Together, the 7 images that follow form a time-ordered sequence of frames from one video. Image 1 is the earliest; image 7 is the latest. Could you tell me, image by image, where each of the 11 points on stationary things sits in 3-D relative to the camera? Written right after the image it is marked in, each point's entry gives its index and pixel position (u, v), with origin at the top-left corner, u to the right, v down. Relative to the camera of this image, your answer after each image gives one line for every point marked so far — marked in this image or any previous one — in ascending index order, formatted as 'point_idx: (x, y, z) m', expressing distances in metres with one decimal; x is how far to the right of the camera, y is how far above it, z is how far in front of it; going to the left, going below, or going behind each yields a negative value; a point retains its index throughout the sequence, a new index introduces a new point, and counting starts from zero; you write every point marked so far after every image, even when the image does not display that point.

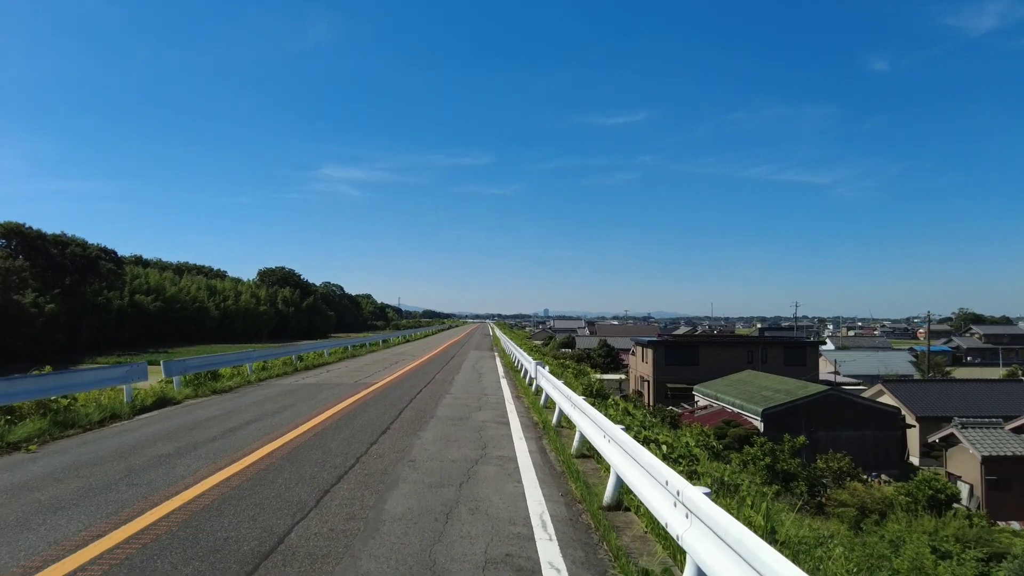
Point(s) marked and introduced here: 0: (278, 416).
0: (-3.2, -1.8, +8.0) m
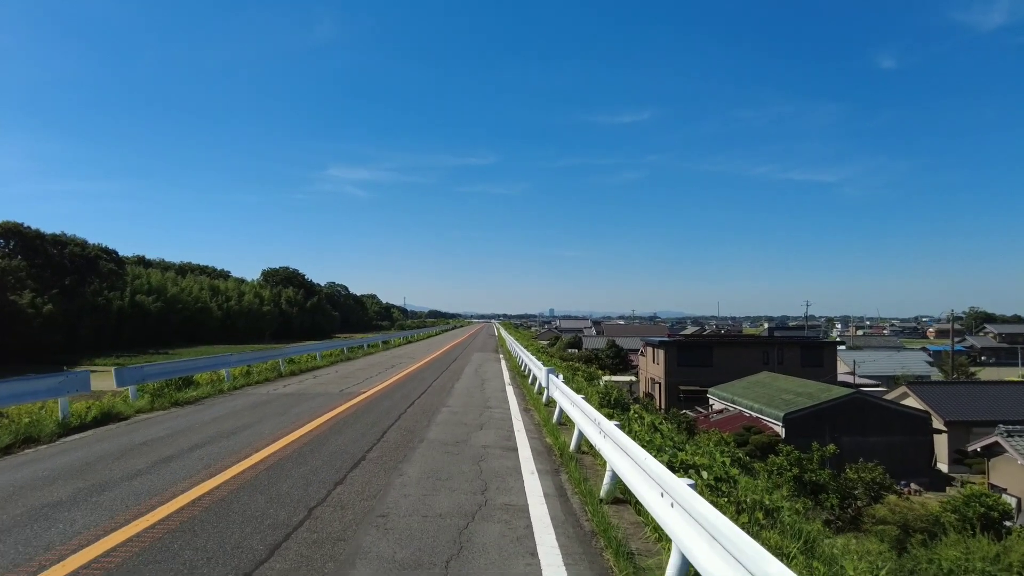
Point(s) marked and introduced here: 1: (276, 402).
0: (-3.1, -1.7, +6.6) m
1: (-3.9, -1.9, +9.7) m
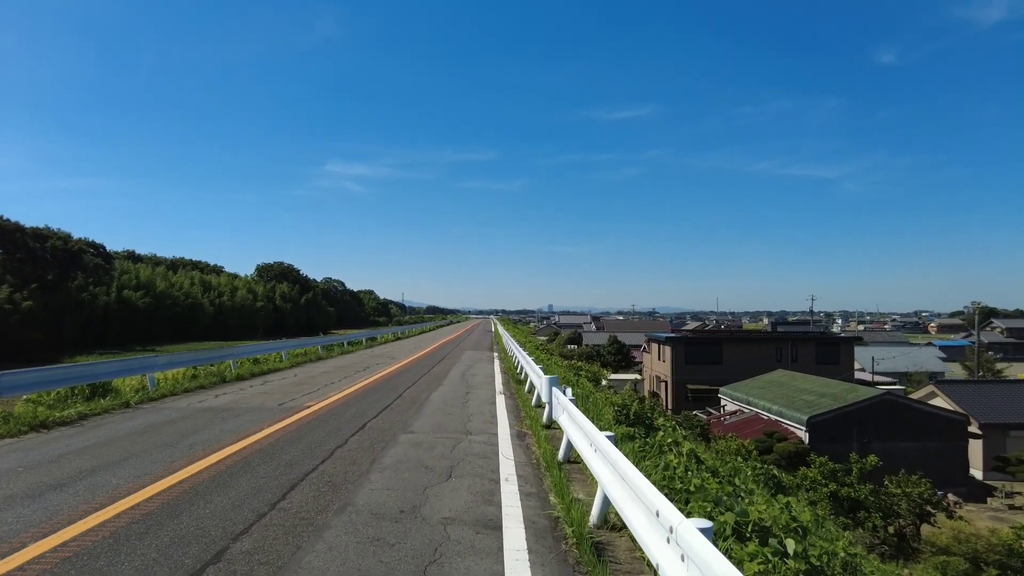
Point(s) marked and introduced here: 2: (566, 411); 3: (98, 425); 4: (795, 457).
0: (-3.2, -1.5, +4.1) m
1: (-4.0, -1.7, +7.2) m
2: (+0.5, -1.2, +5.6) m
3: (-4.9, -1.6, +6.9) m
4: (+9.6, -5.7, +19.8) m
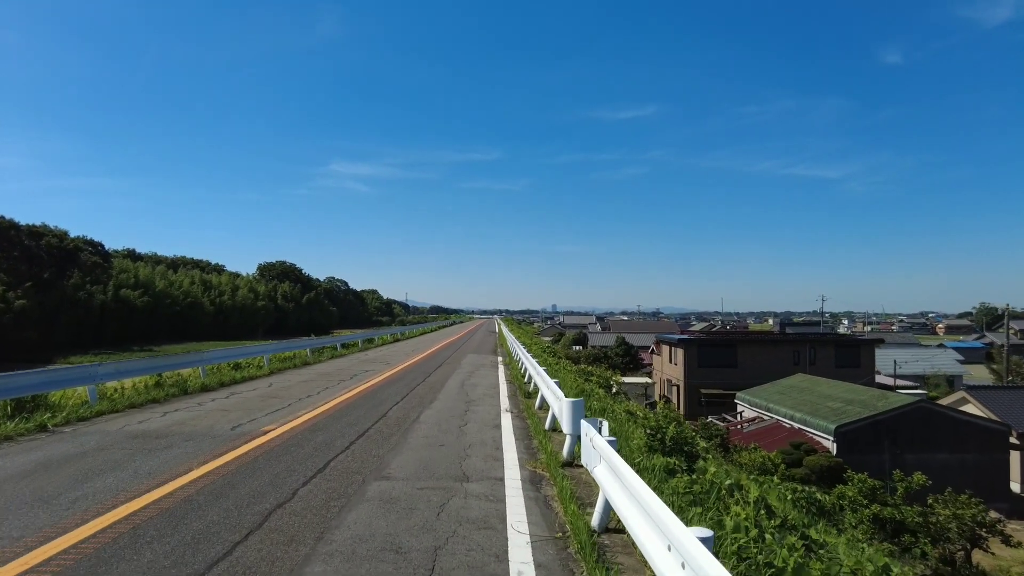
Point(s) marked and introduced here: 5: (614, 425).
0: (-3.2, -1.4, +2.5) m
1: (-3.9, -1.6, +5.6) m
2: (+0.6, -1.1, +4.0) m
3: (-4.8, -1.6, +5.3) m
4: (+9.8, -5.7, +18.1) m
5: (+1.5, -2.0, +8.4) m
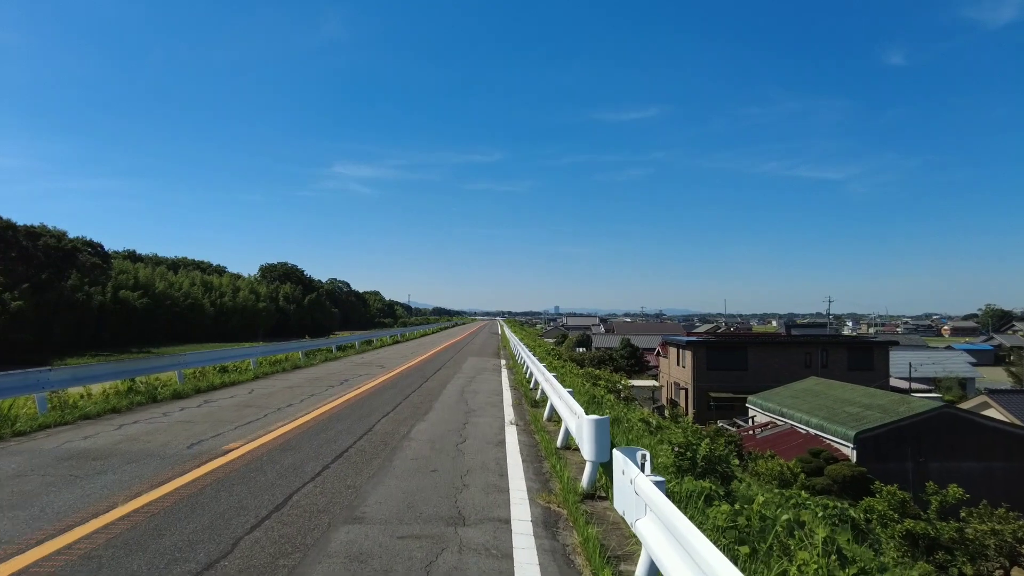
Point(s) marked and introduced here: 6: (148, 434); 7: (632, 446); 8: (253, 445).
0: (-3.1, -1.3, +1.5) m
1: (-3.9, -1.5, +4.6) m
2: (+0.7, -1.1, +2.9) m
3: (-4.7, -1.5, +4.3) m
4: (+9.9, -5.7, +17.0) m
5: (+1.5, -1.9, +7.4) m
6: (-3.9, -1.6, +6.4) m
7: (+1.5, -1.9, +7.1) m
8: (-2.5, -1.5, +5.7) m
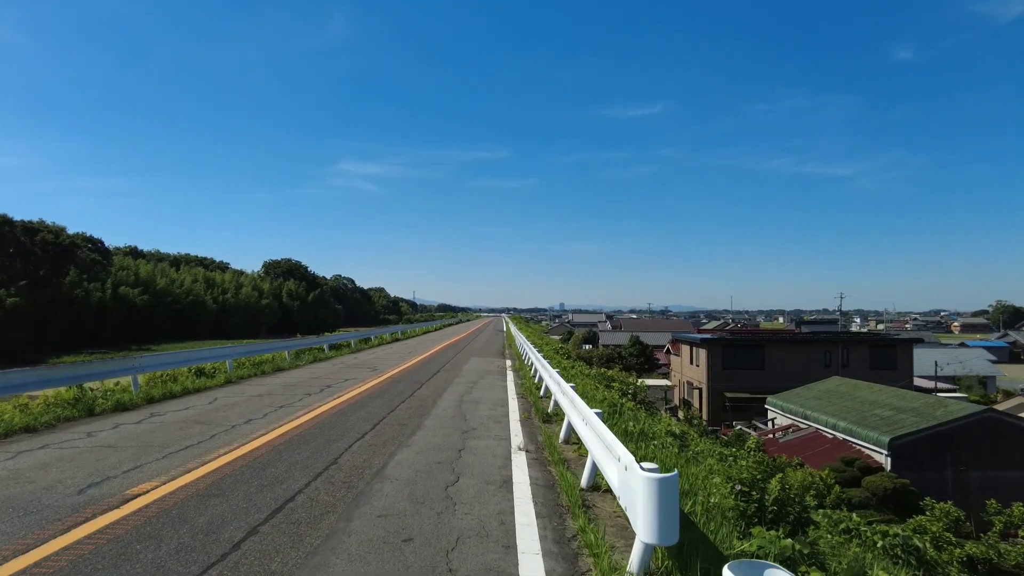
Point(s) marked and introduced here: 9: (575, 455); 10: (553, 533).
0: (-3.1, -1.3, 0.0) m
1: (-3.8, -1.4, +3.1) m
2: (+0.7, -1.0, +1.4) m
3: (-4.7, -1.4, +2.8) m
4: (+10.1, -5.5, +15.5) m
5: (+1.6, -1.8, +5.9) m
6: (-3.8, -1.5, +4.9) m
7: (+1.6, -1.8, +5.6) m
8: (-2.5, -1.4, +4.2) m
9: (+0.6, -1.5, +5.6) m
10: (+0.2, -1.5, +3.5) m
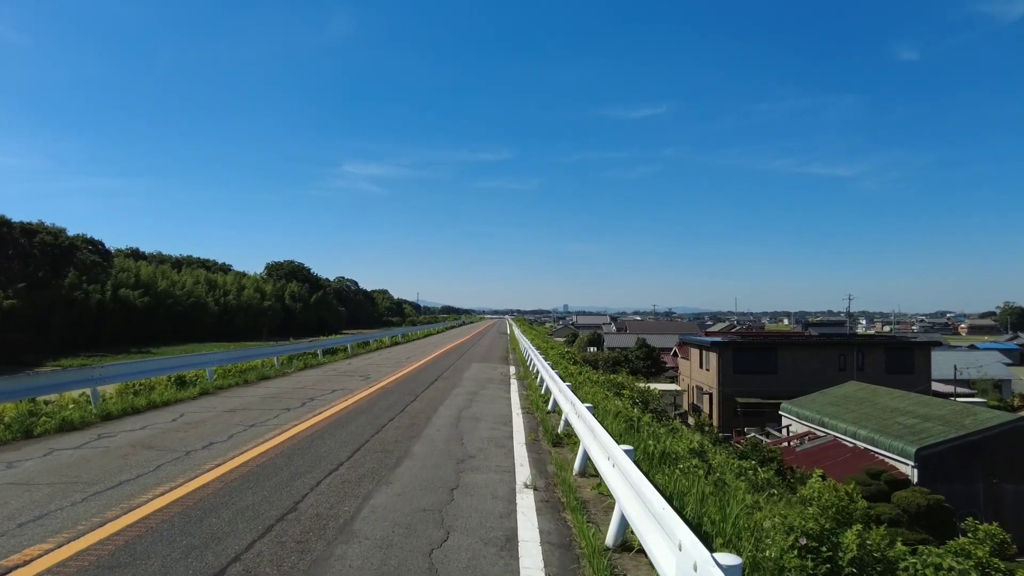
0: (-3.1, -1.3, -1.0) m
1: (-3.8, -1.4, +2.1) m
2: (+0.7, -1.0, +0.4) m
3: (-4.6, -1.4, +1.8) m
4: (+10.2, -5.5, +14.4) m
5: (+1.6, -1.8, +4.8) m
6: (-3.8, -1.5, +3.9) m
7: (+1.6, -1.8, +4.6) m
8: (-2.4, -1.4, +3.2) m
9: (+0.7, -1.5, +4.6) m
10: (+0.3, -1.5, +2.5) m
